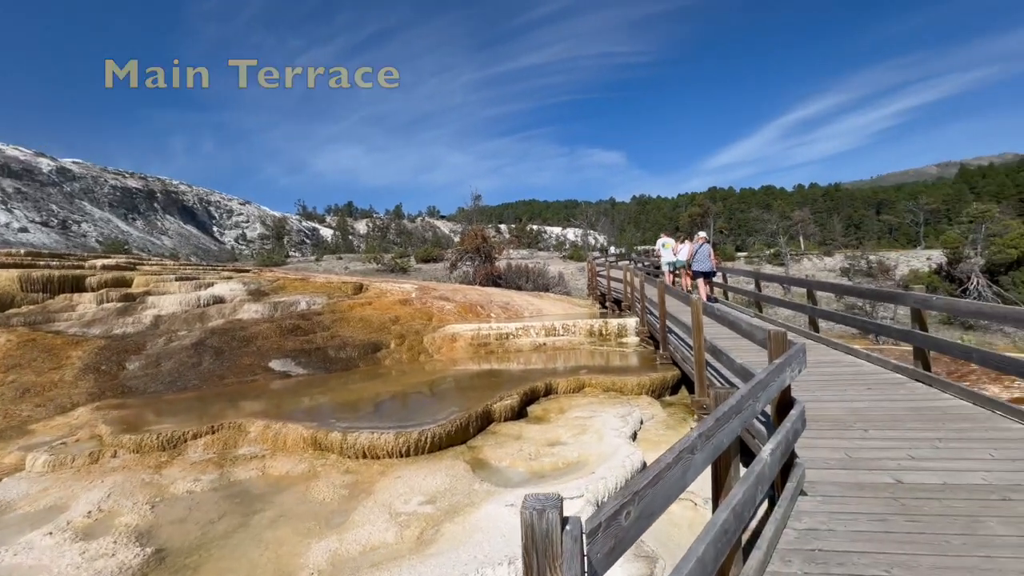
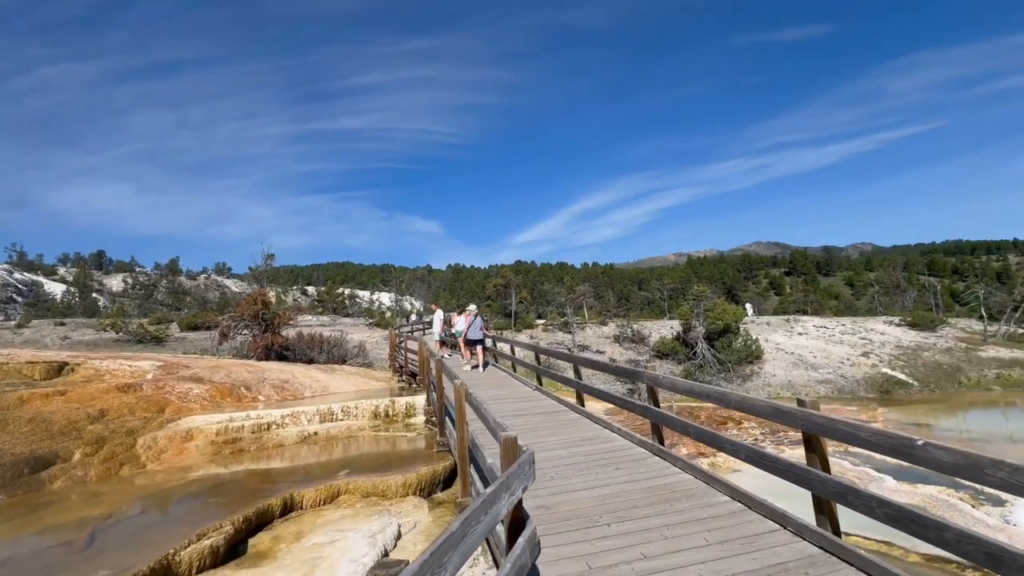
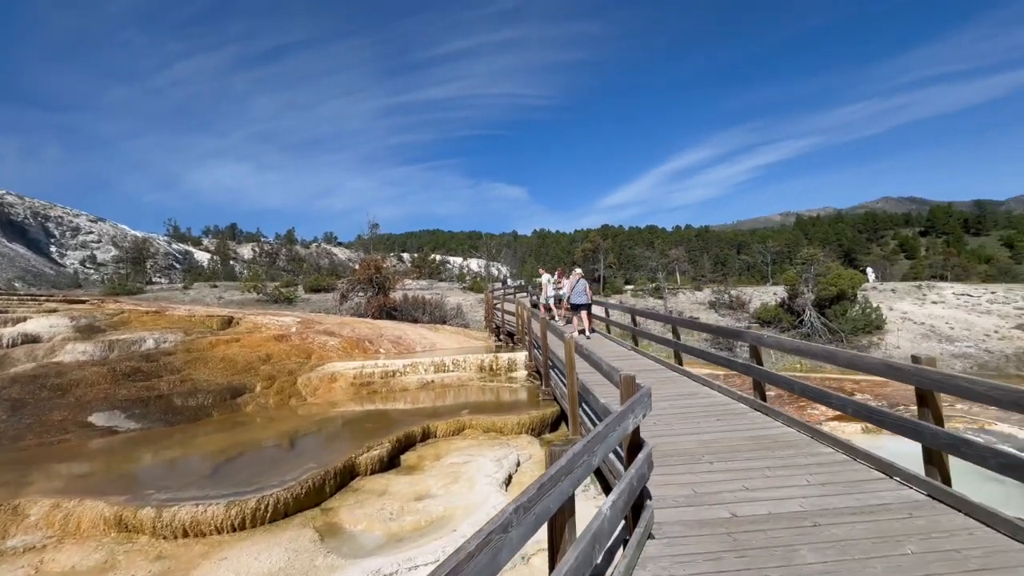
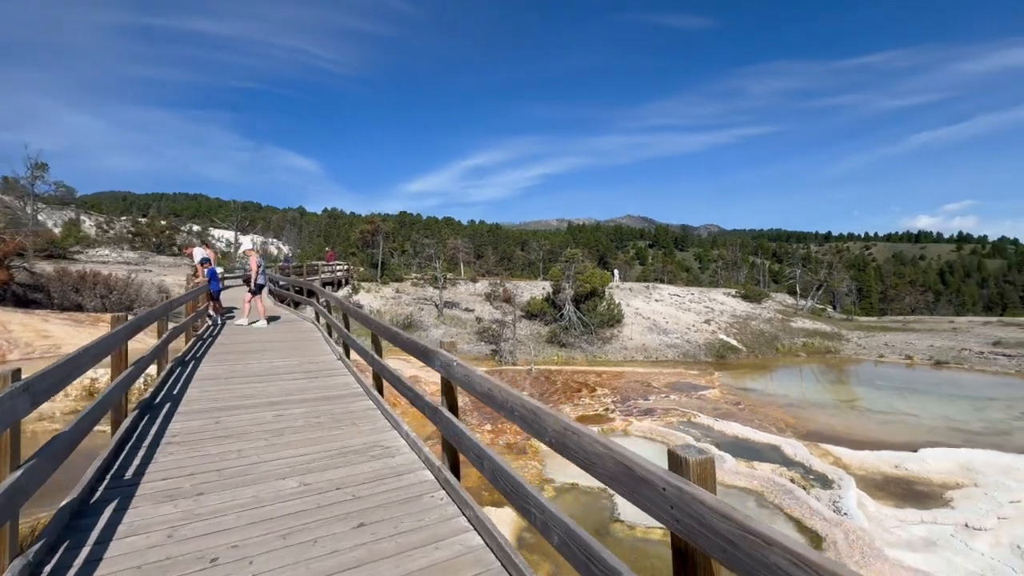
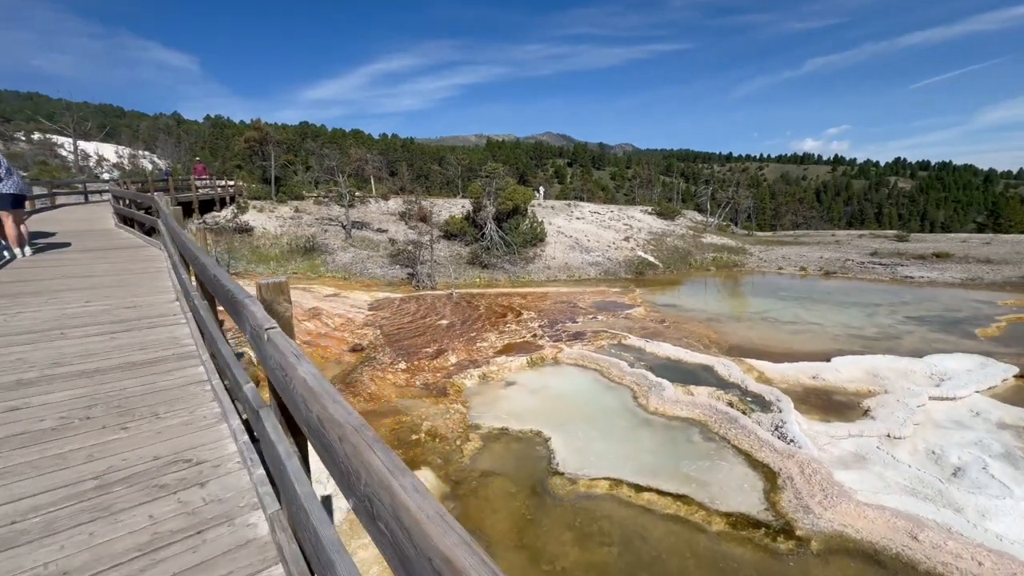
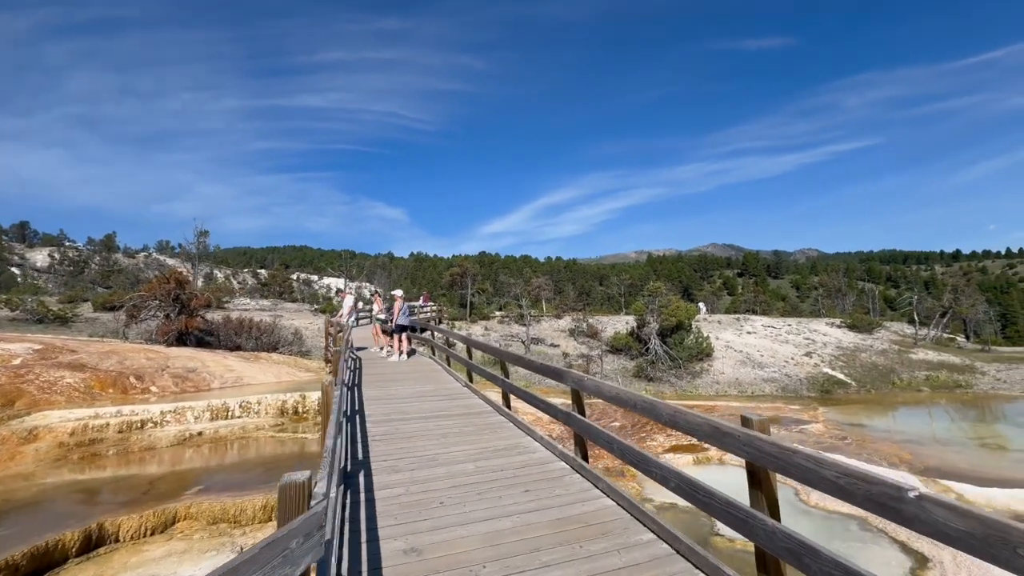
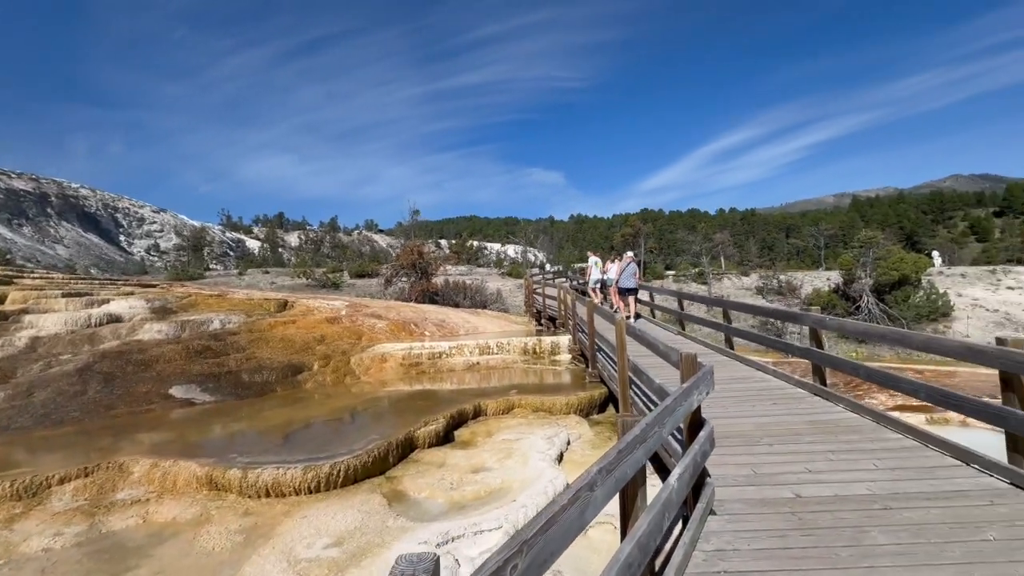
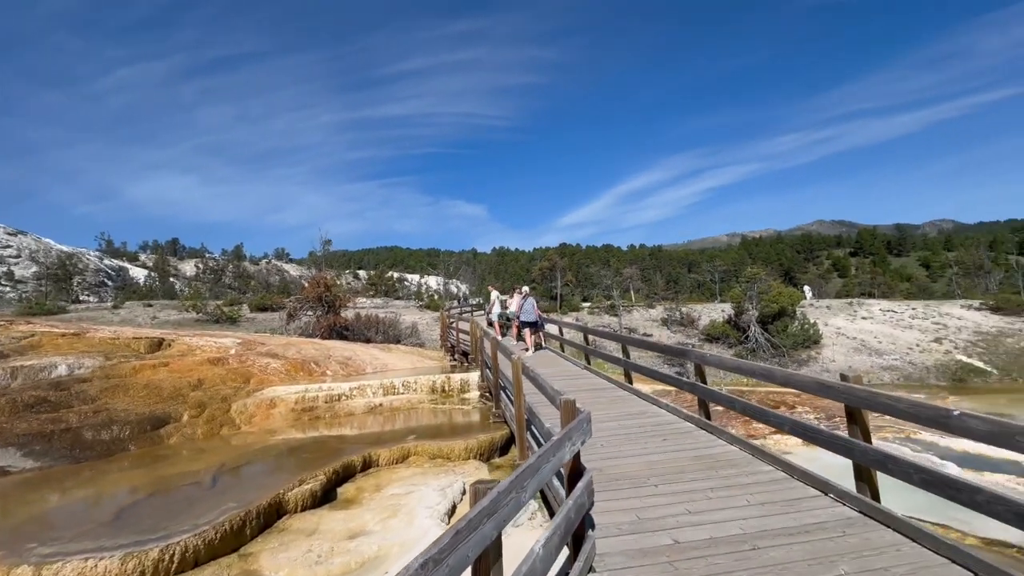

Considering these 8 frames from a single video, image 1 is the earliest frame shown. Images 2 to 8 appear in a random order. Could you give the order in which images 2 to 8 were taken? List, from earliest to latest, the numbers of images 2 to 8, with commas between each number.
7, 3, 8, 2, 6, 4, 5
